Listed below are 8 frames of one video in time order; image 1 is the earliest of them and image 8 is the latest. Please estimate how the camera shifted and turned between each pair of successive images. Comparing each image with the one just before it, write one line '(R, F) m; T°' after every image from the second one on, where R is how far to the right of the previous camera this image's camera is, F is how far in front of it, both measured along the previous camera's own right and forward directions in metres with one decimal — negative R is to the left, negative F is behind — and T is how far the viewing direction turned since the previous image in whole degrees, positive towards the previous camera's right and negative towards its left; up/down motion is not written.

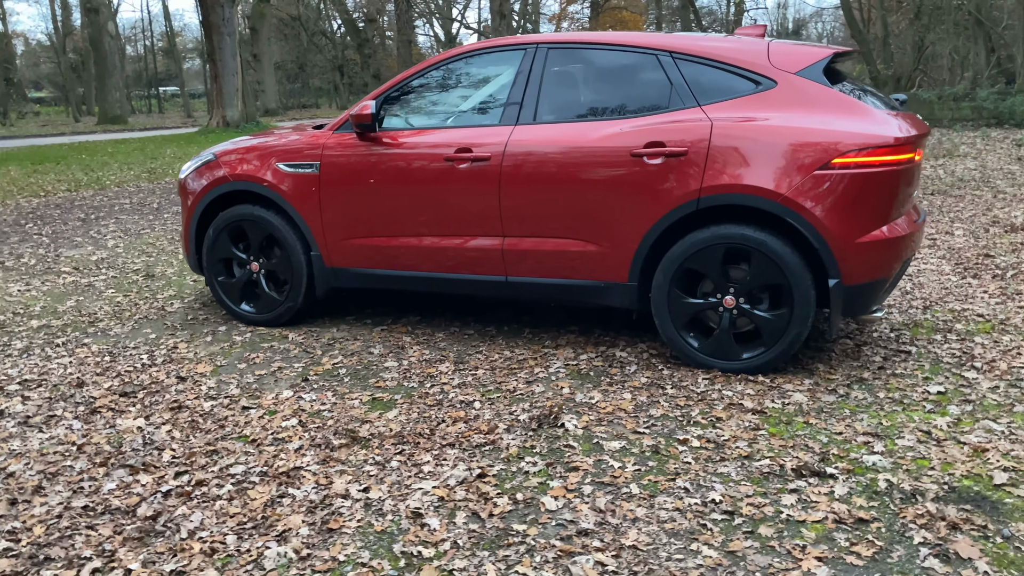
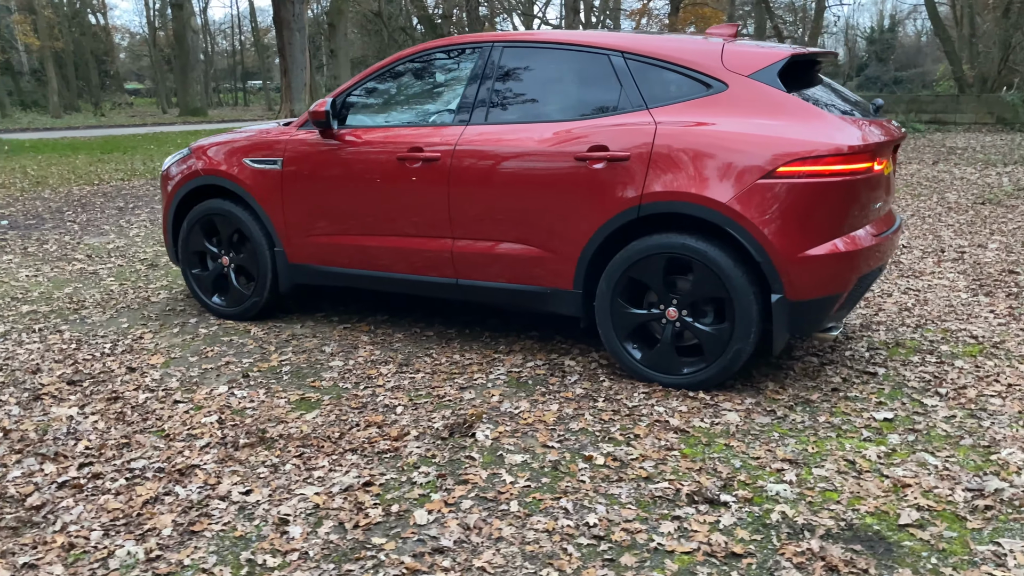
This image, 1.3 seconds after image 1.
(+0.7, +0.1) m; -5°
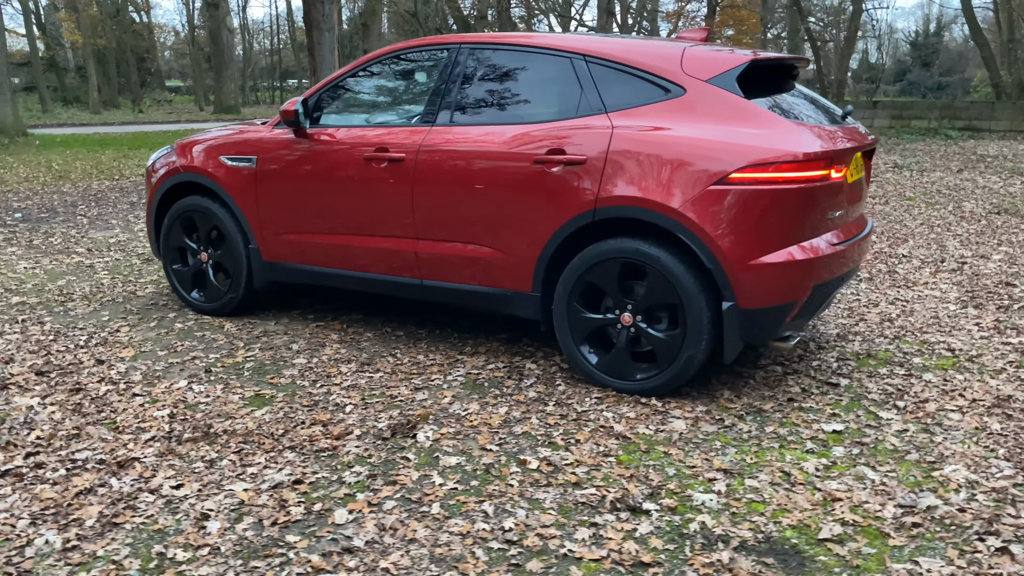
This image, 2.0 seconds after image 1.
(+0.4, 0.0) m; -2°
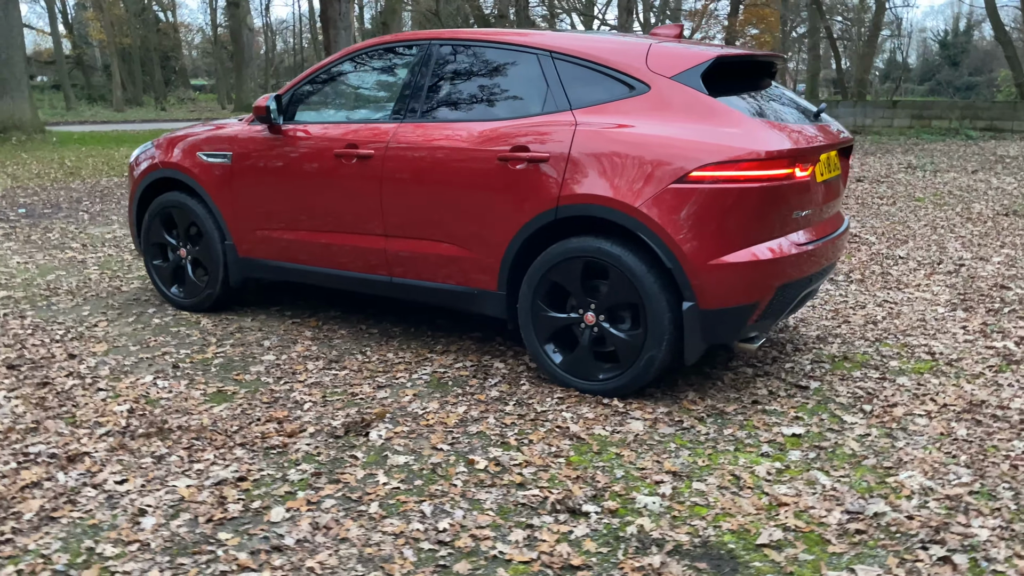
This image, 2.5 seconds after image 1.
(+0.3, 0.0) m; -1°
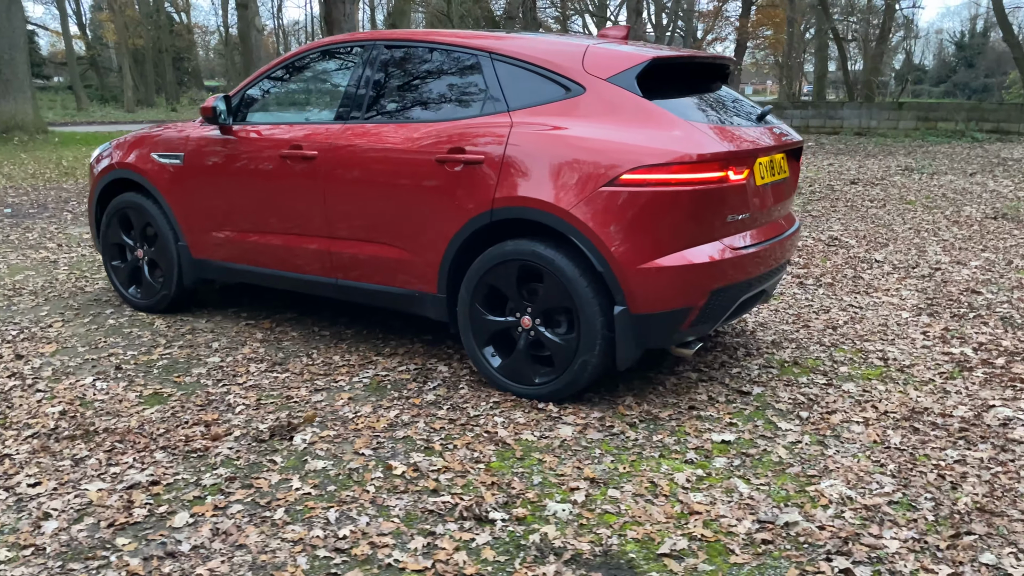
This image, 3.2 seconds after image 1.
(+0.4, 0.0) m; -1°
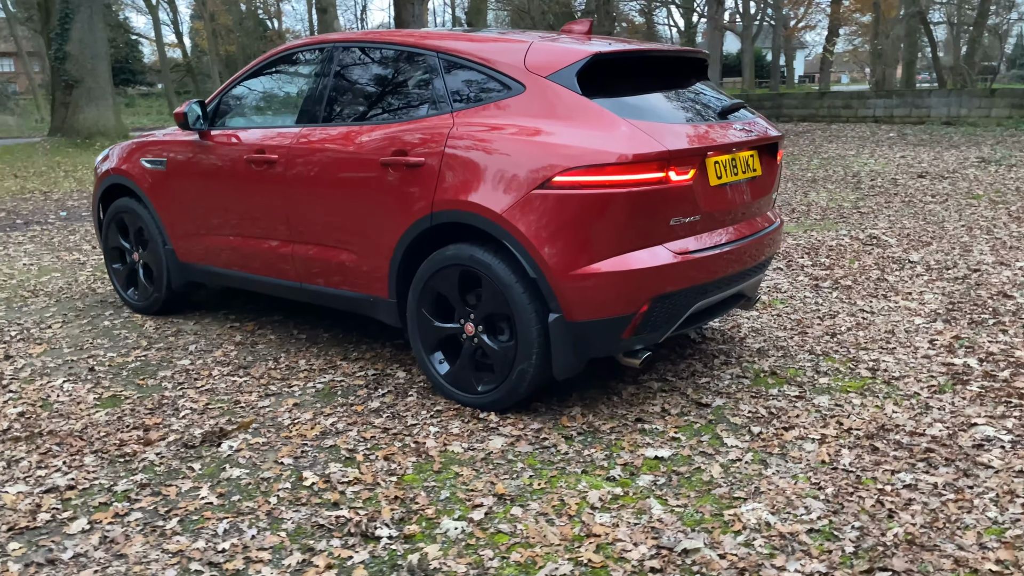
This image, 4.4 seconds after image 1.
(+0.6, +0.1) m; -6°
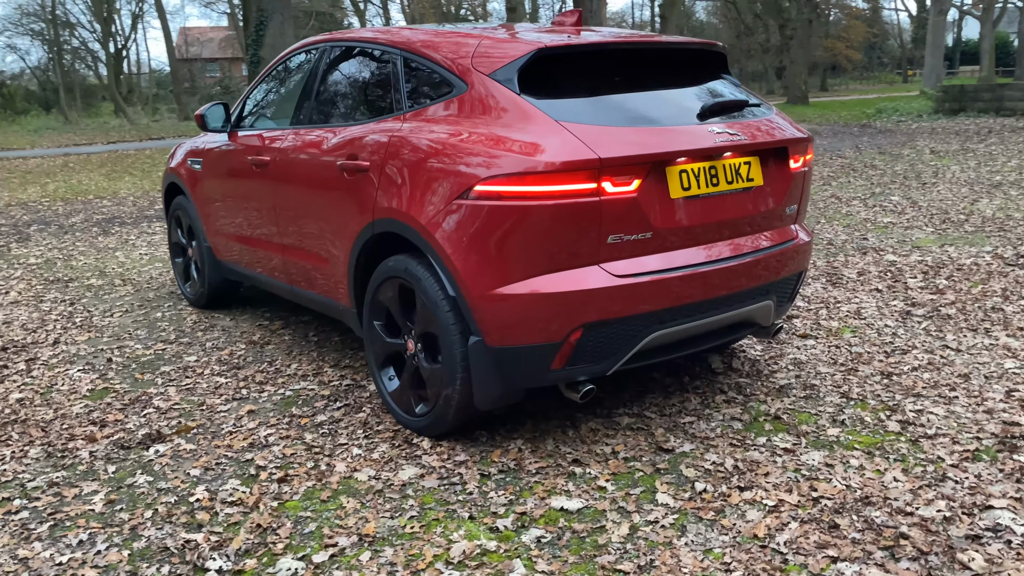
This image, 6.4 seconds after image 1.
(+1.0, +0.4) m; -14°
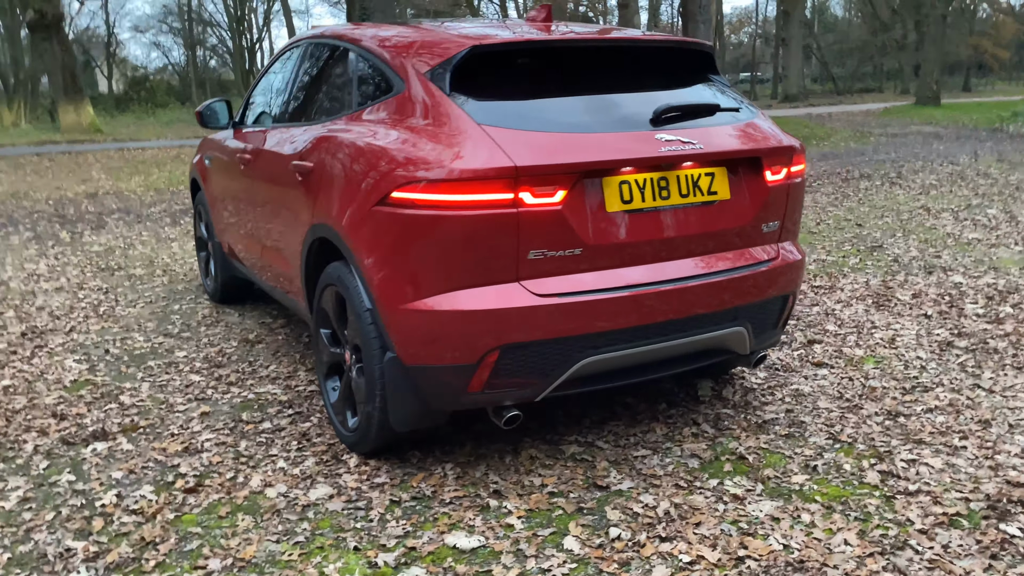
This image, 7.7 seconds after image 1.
(+0.7, +0.3) m; -8°
